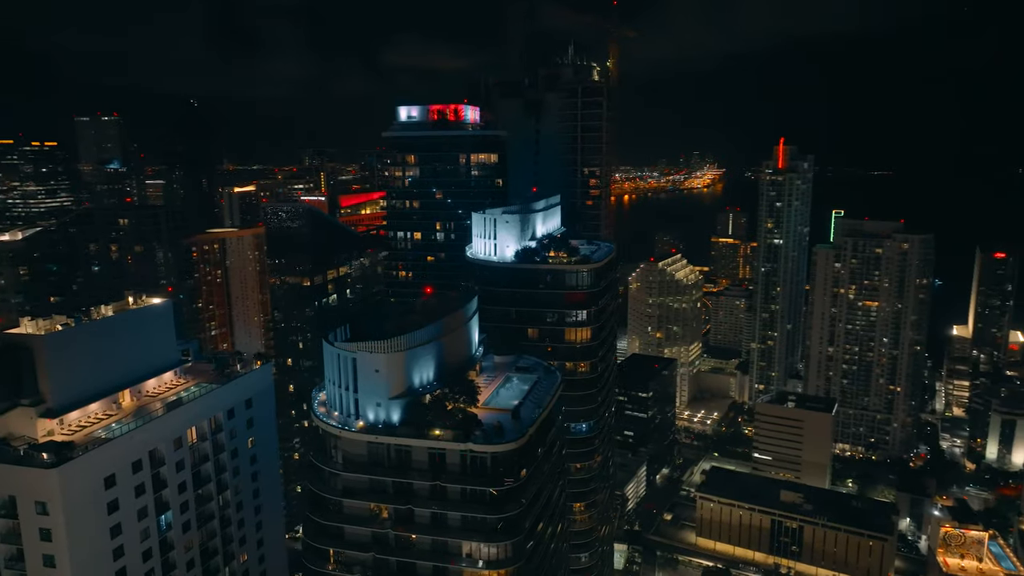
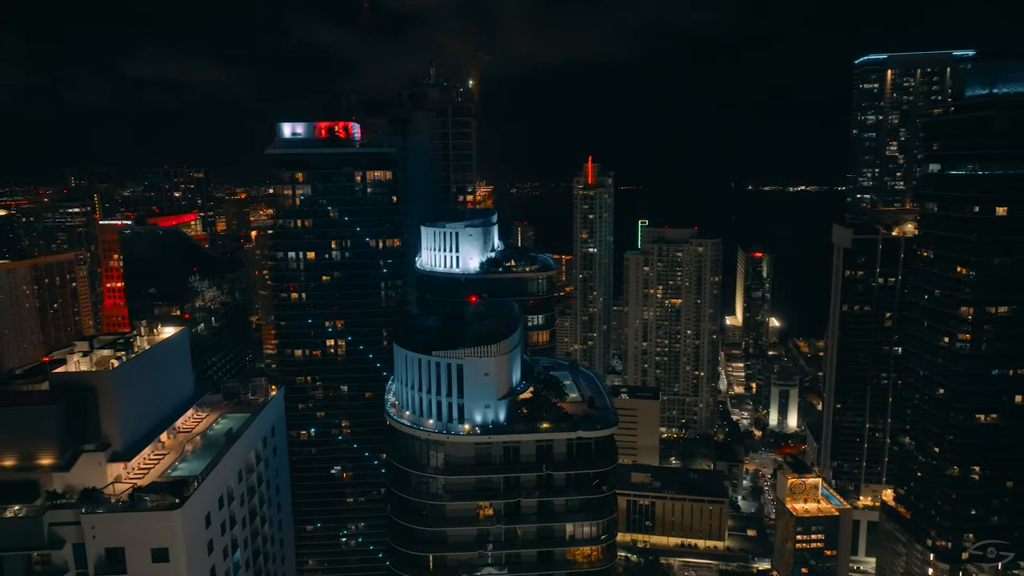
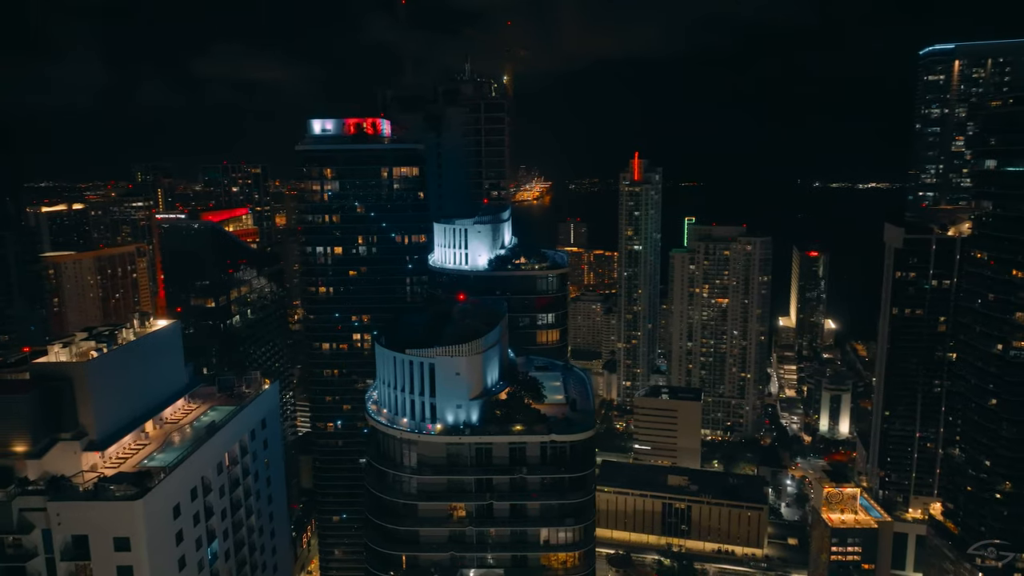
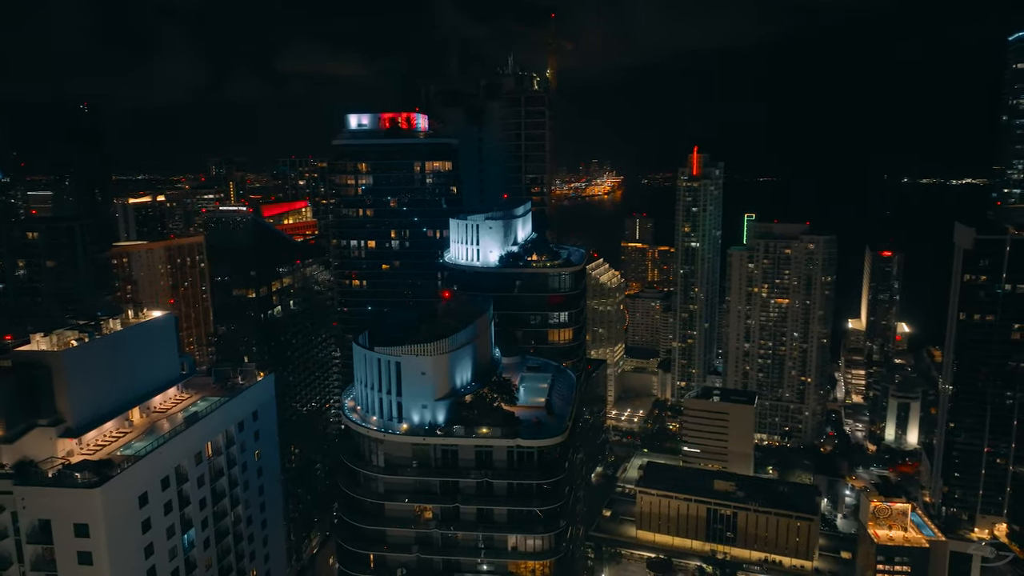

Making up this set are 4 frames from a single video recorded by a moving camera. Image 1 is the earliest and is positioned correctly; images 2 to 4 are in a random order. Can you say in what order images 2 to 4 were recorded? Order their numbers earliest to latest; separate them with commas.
4, 3, 2
